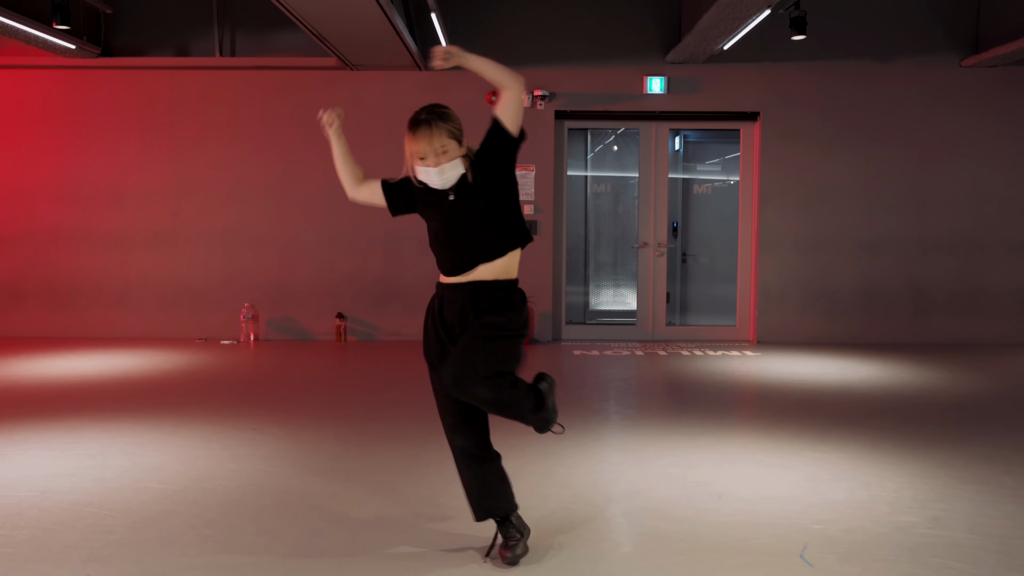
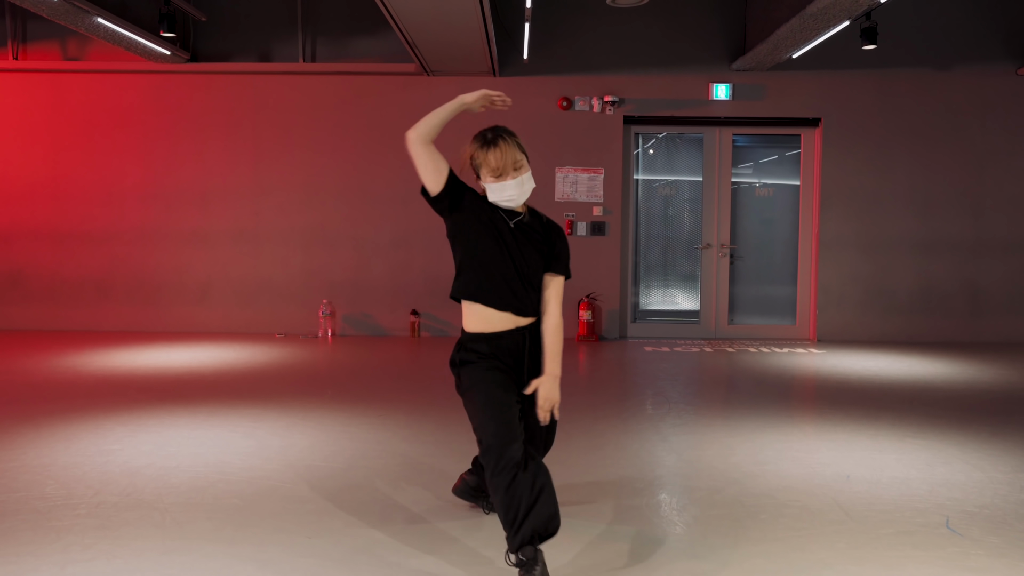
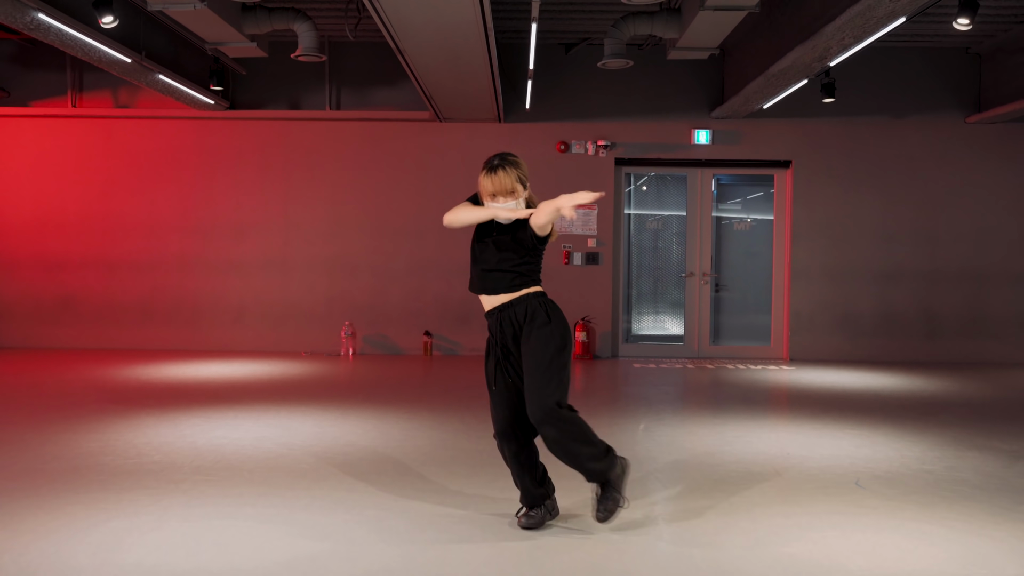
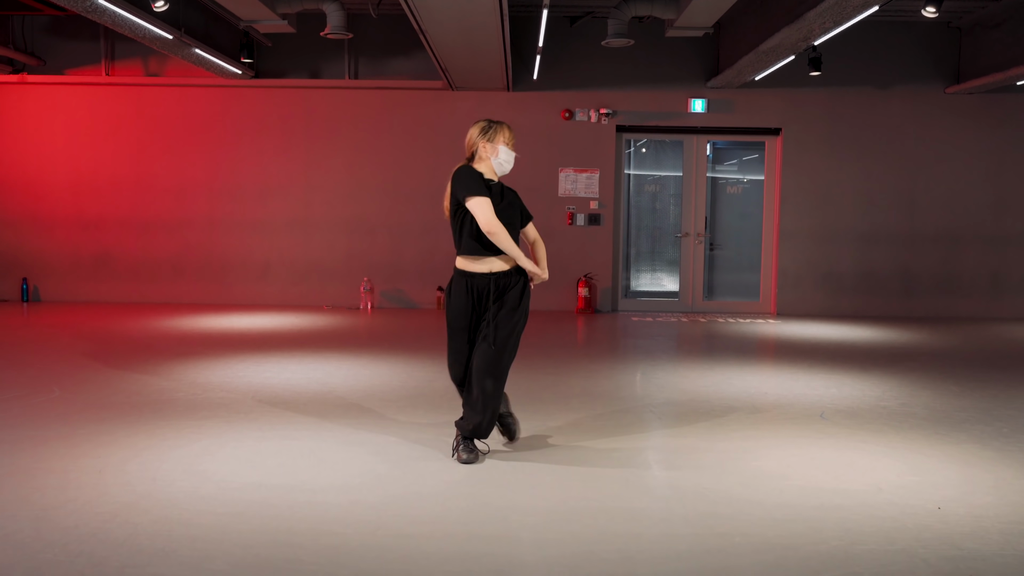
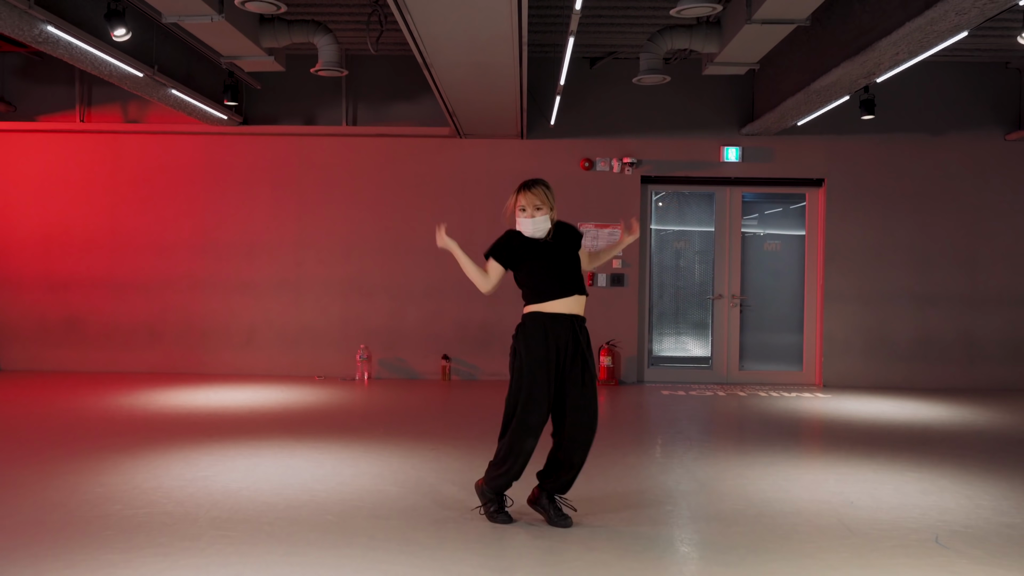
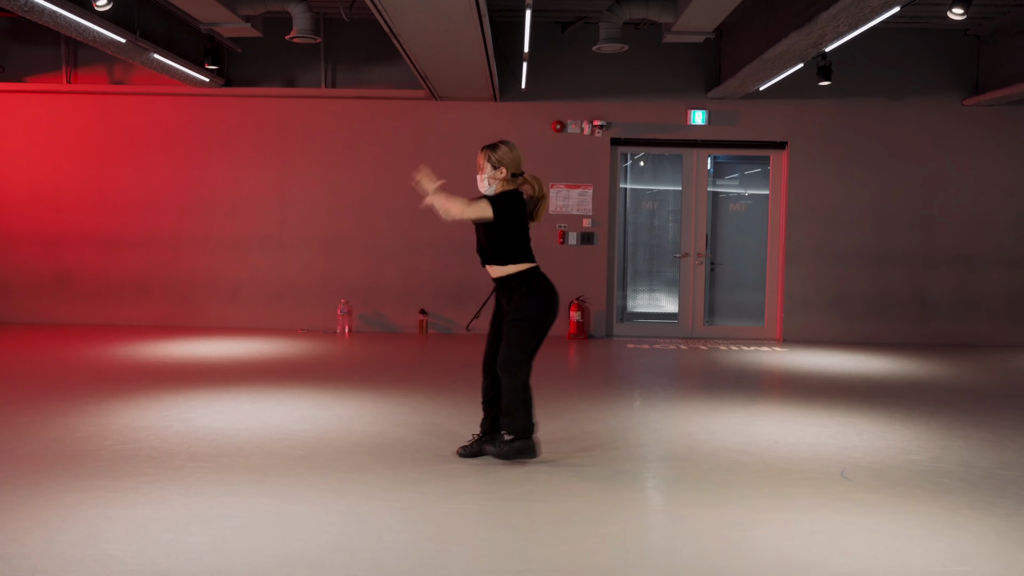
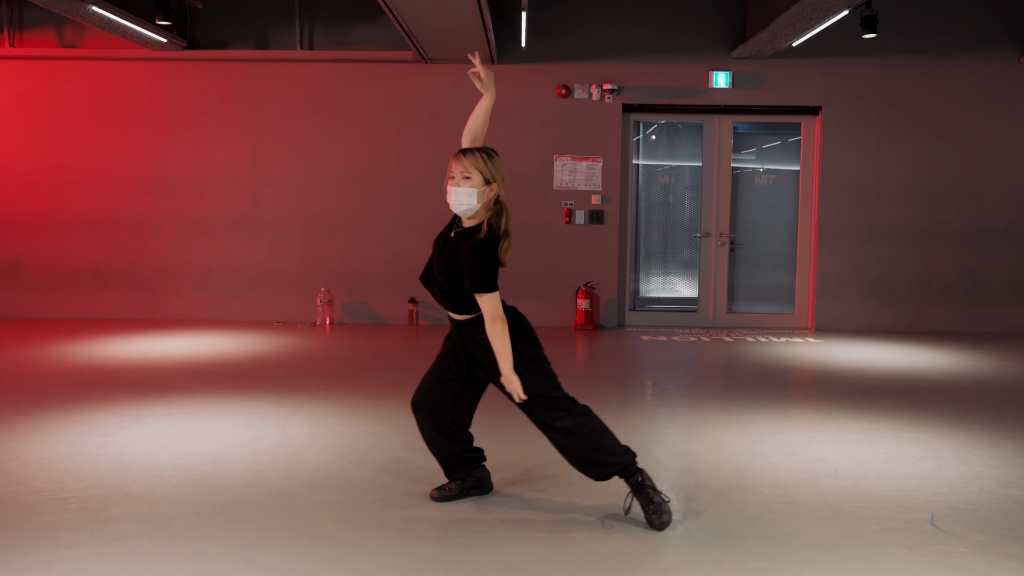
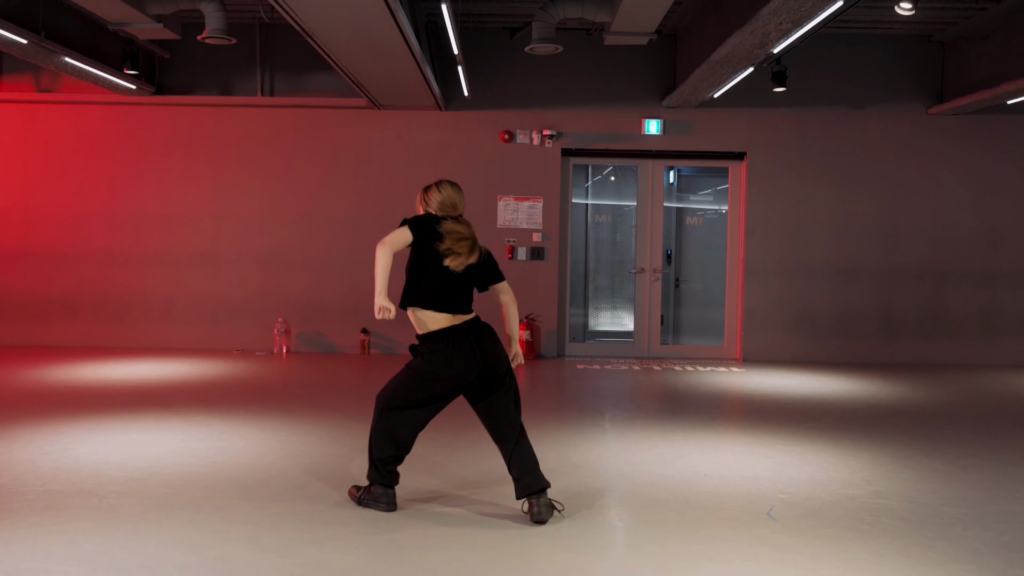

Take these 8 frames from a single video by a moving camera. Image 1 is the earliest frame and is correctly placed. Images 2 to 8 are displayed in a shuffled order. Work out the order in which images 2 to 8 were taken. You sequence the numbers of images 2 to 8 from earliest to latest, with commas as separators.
8, 6, 7, 5, 2, 3, 4
